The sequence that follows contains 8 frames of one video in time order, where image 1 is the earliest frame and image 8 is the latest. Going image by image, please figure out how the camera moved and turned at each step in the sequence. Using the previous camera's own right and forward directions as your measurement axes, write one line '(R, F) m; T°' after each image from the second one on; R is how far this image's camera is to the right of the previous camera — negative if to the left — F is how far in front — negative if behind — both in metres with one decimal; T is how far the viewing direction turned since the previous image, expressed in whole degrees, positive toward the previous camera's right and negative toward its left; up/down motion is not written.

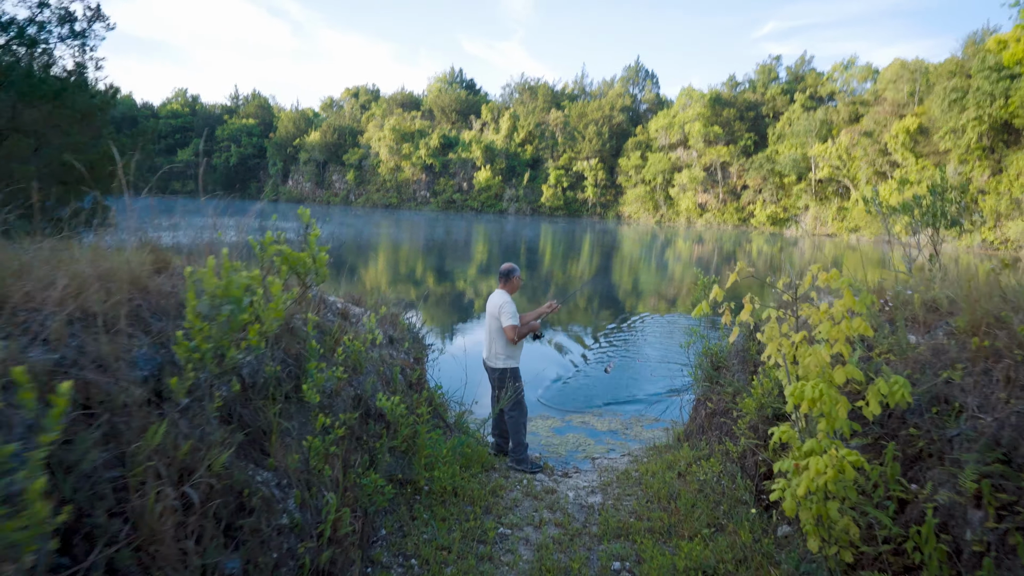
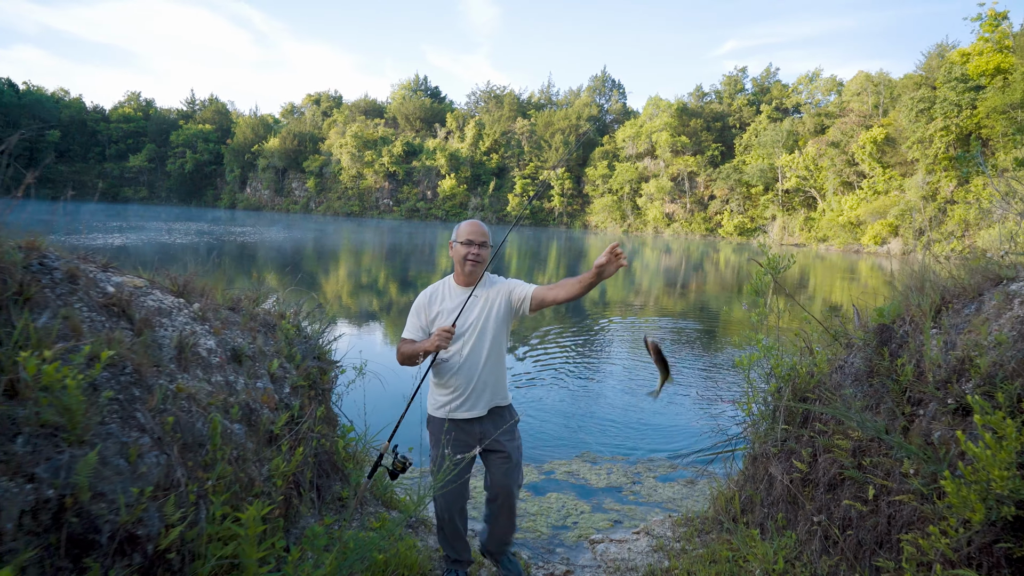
(+0.1, +2.1) m; +3°
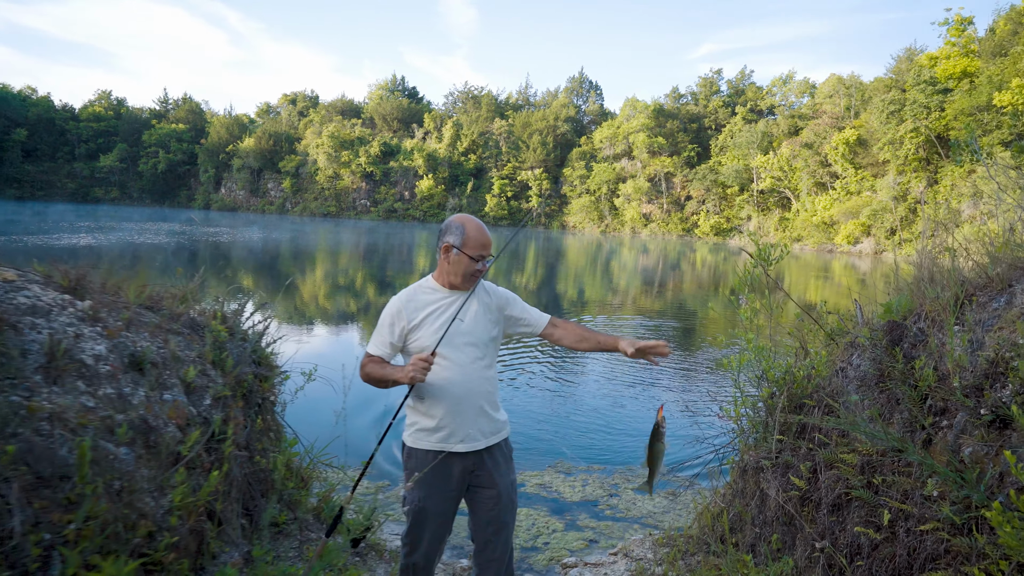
(+0.1, +0.4) m; +2°
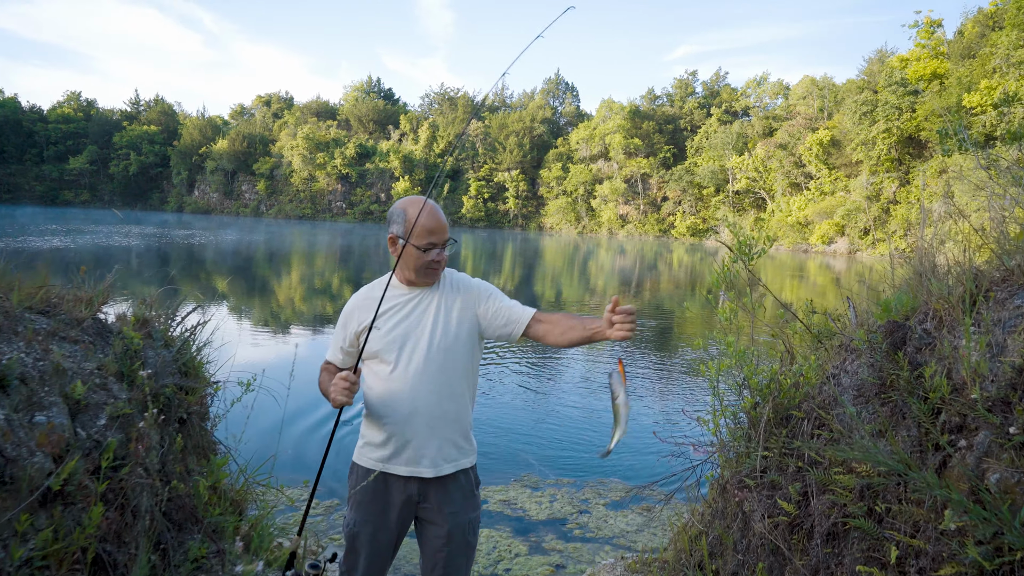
(+0.1, +0.3) m; +2°
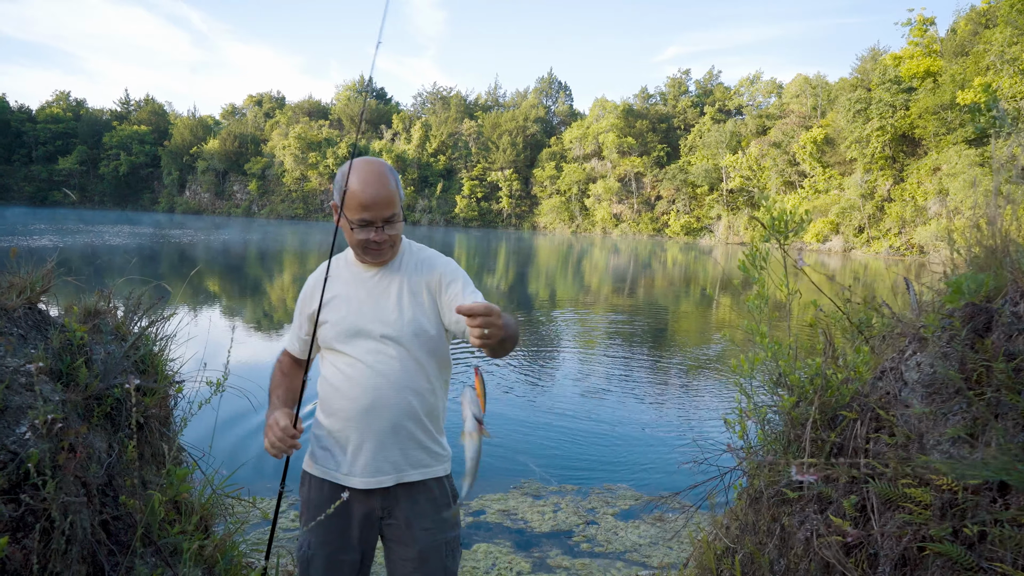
(0.0, +0.3) m; +1°
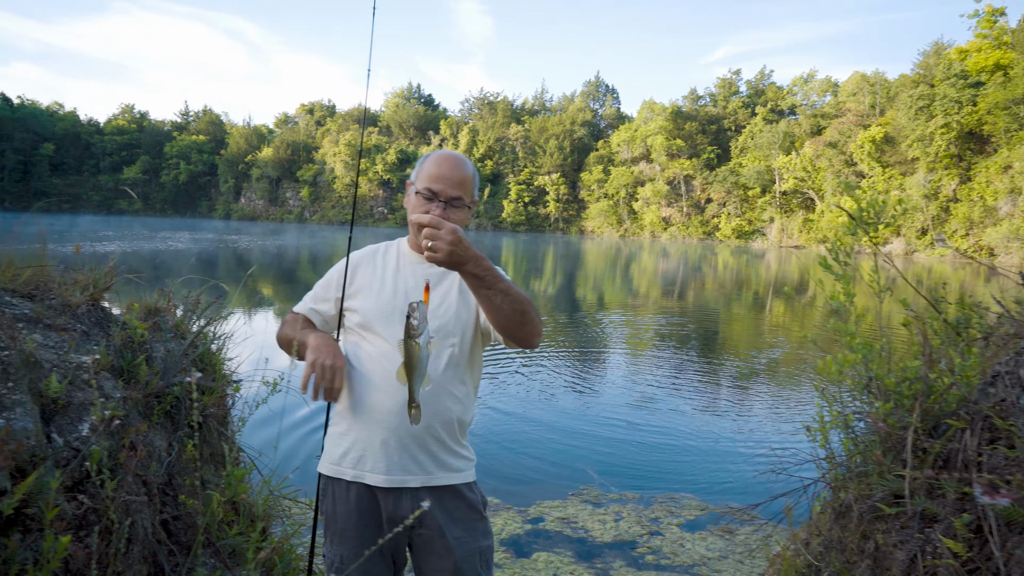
(-0.1, +0.1) m; -4°
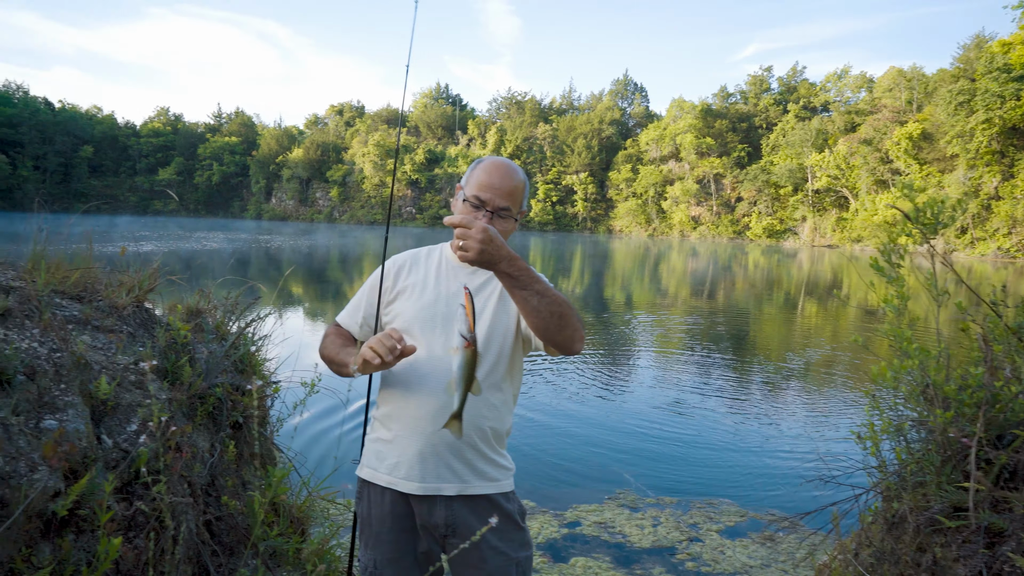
(0.0, 0.0) m; -2°
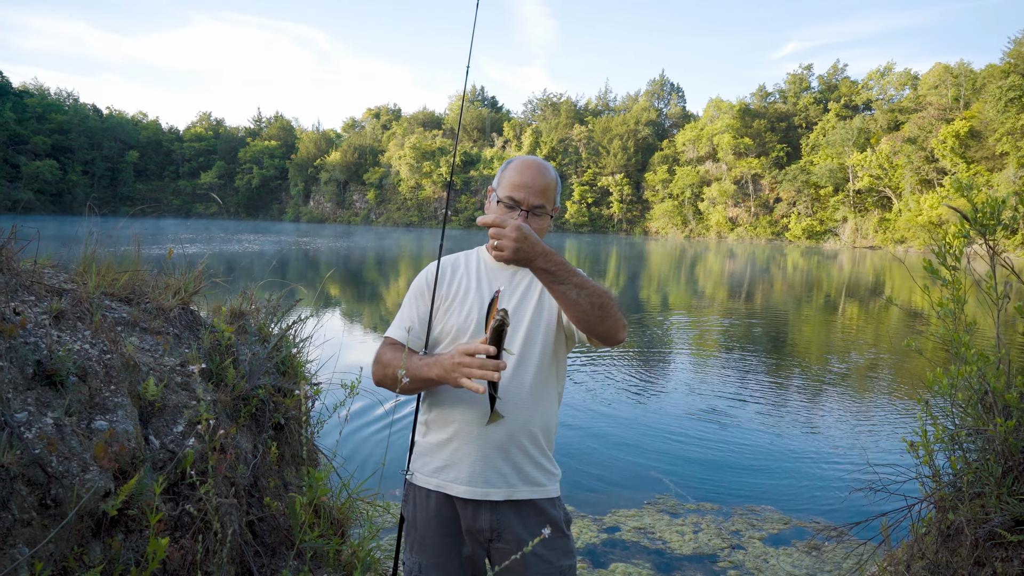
(0.0, 0.0) m; -3°
